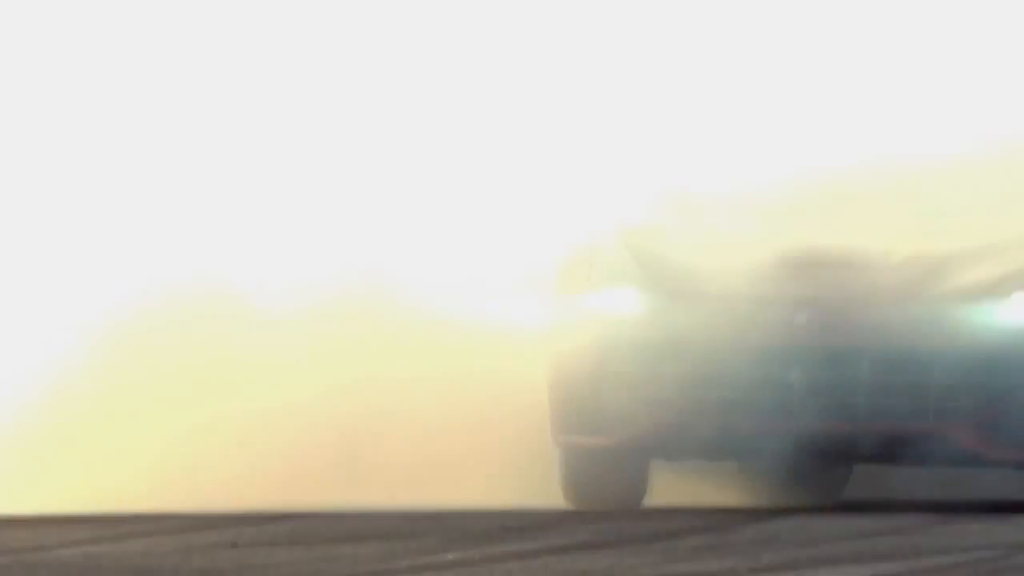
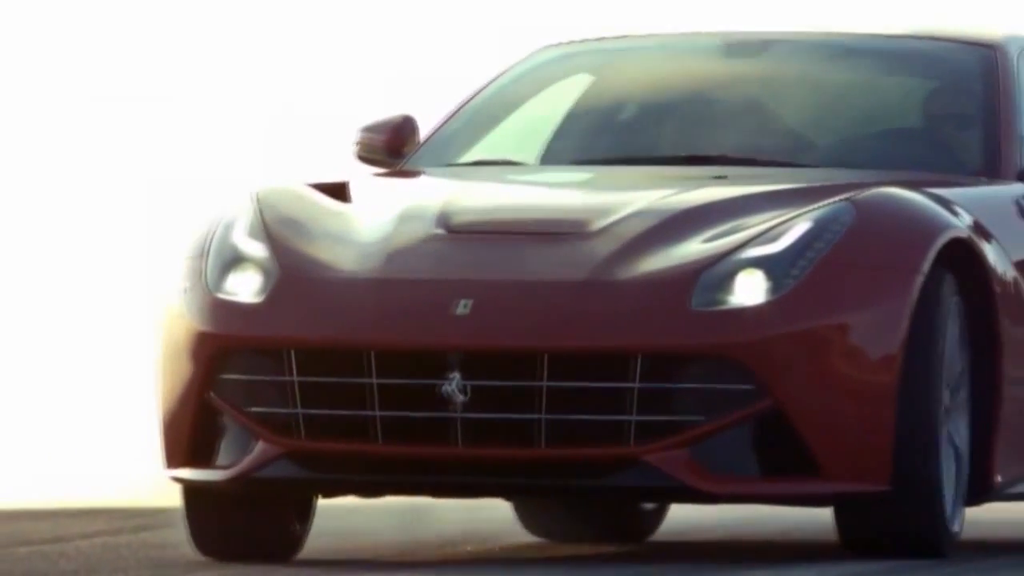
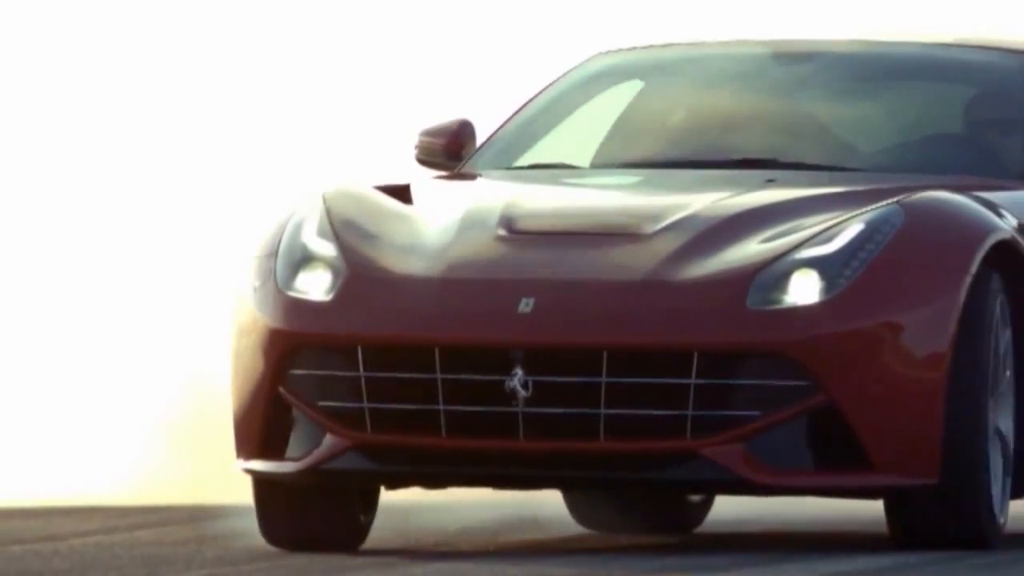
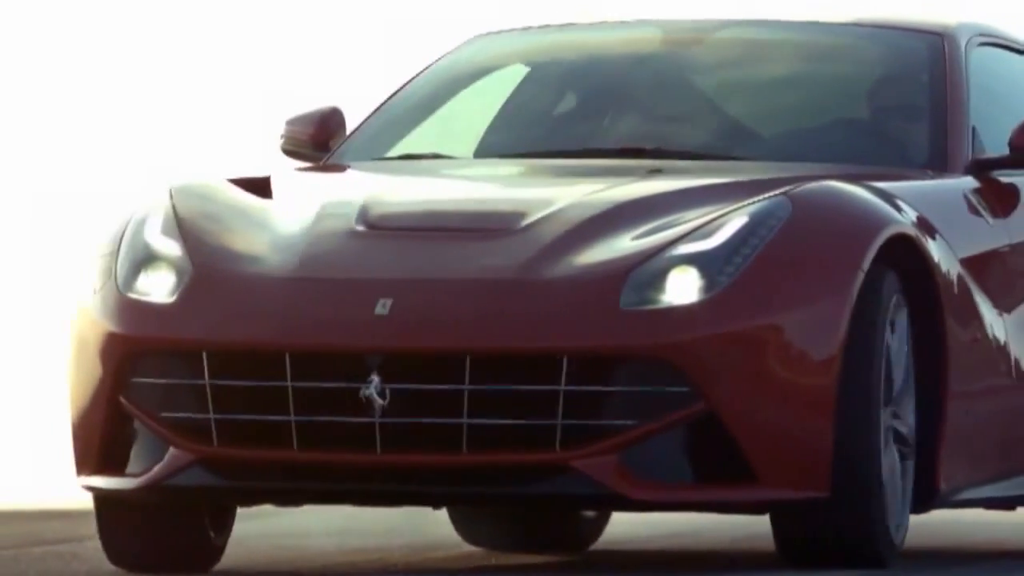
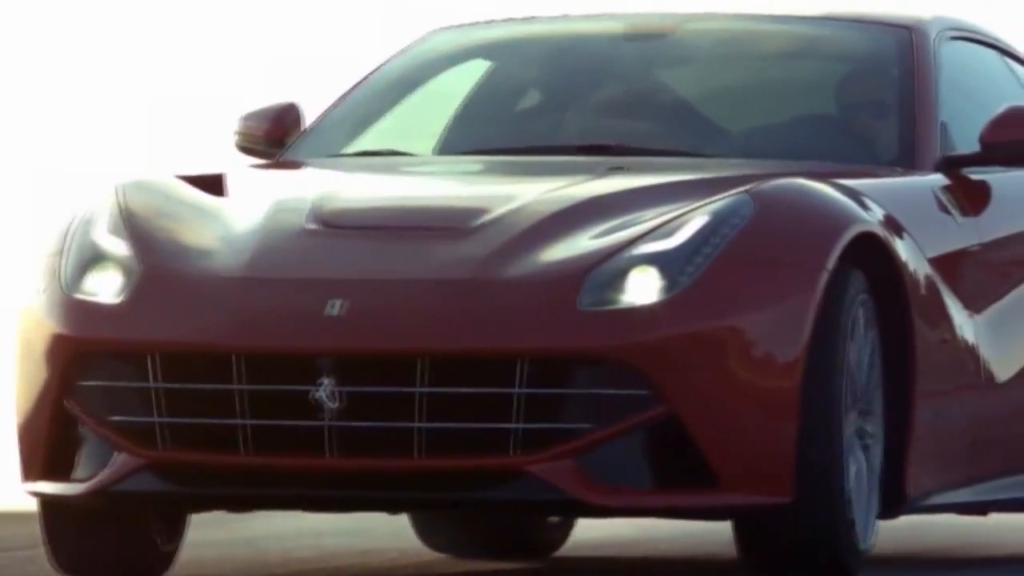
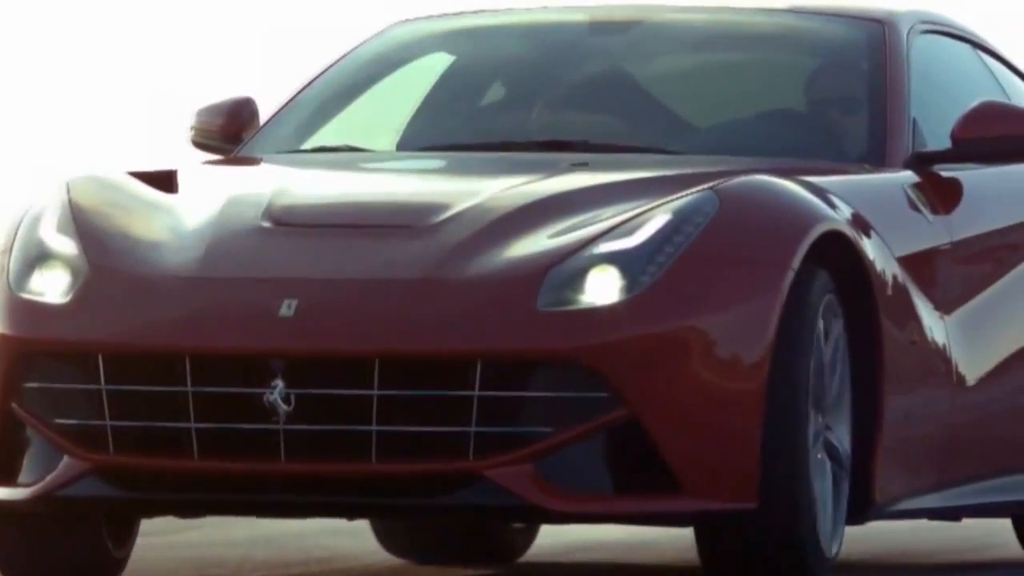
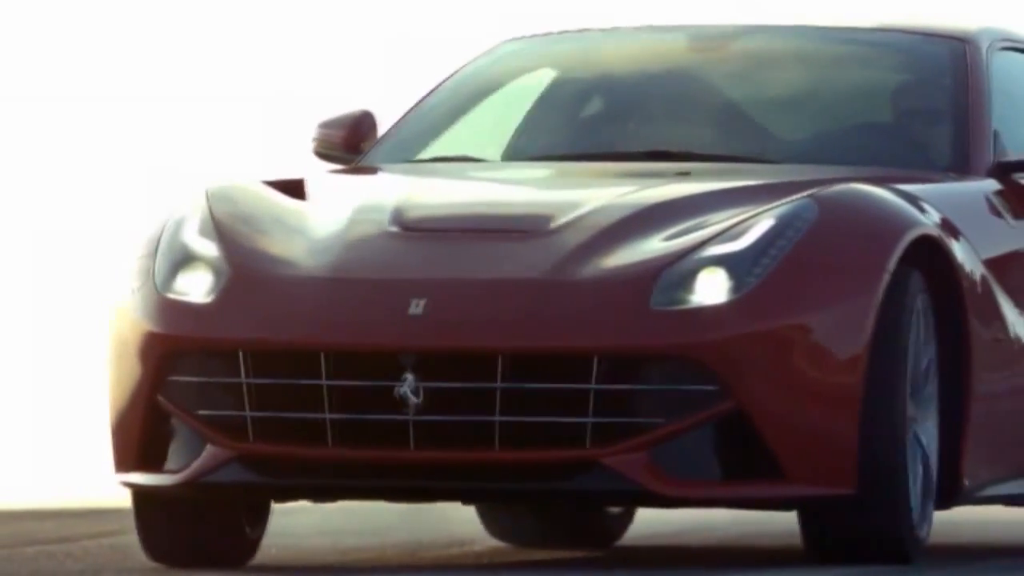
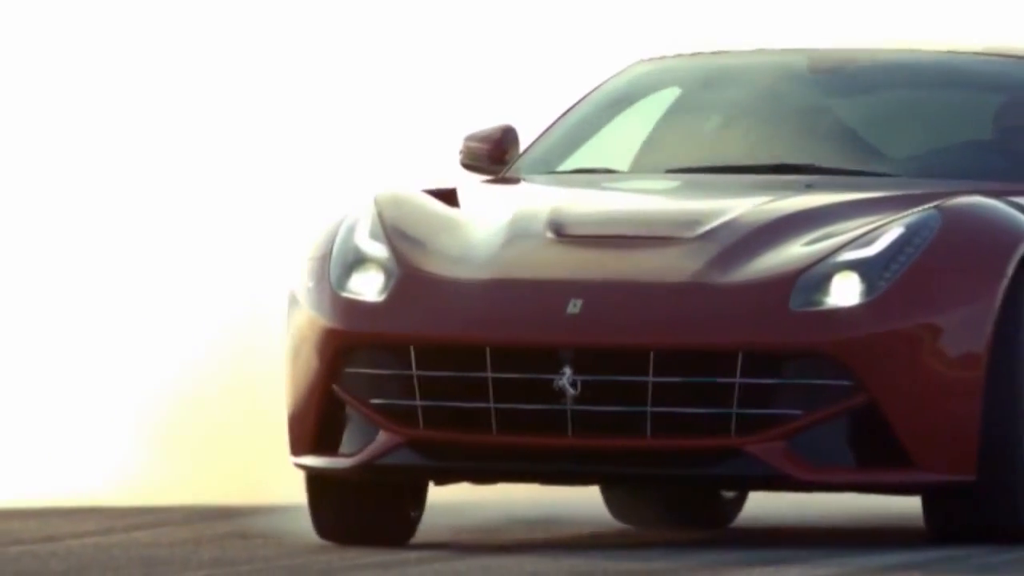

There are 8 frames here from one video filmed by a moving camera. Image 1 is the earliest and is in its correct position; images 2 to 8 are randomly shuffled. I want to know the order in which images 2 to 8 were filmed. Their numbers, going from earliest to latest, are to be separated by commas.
8, 3, 2, 7, 4, 5, 6
